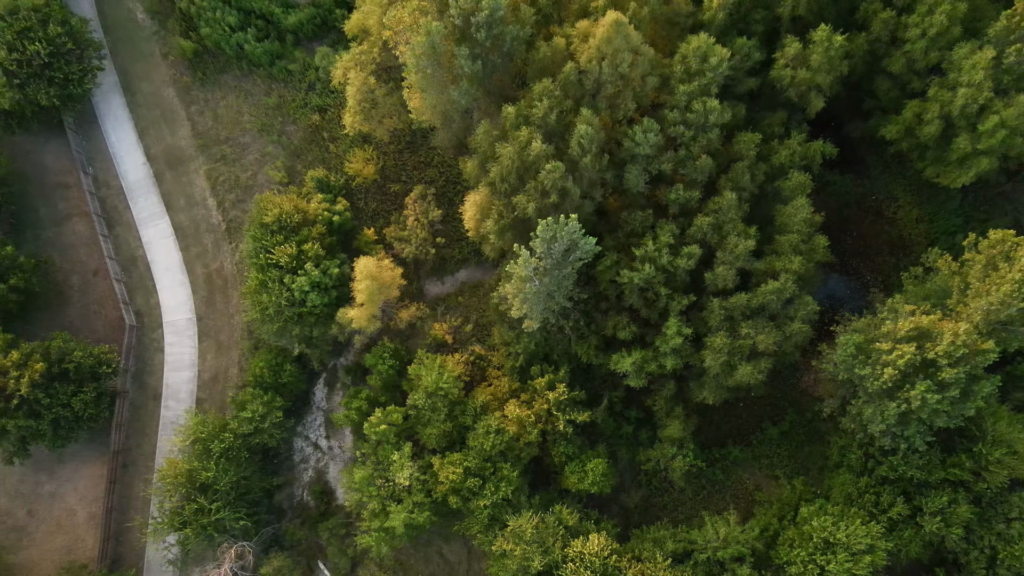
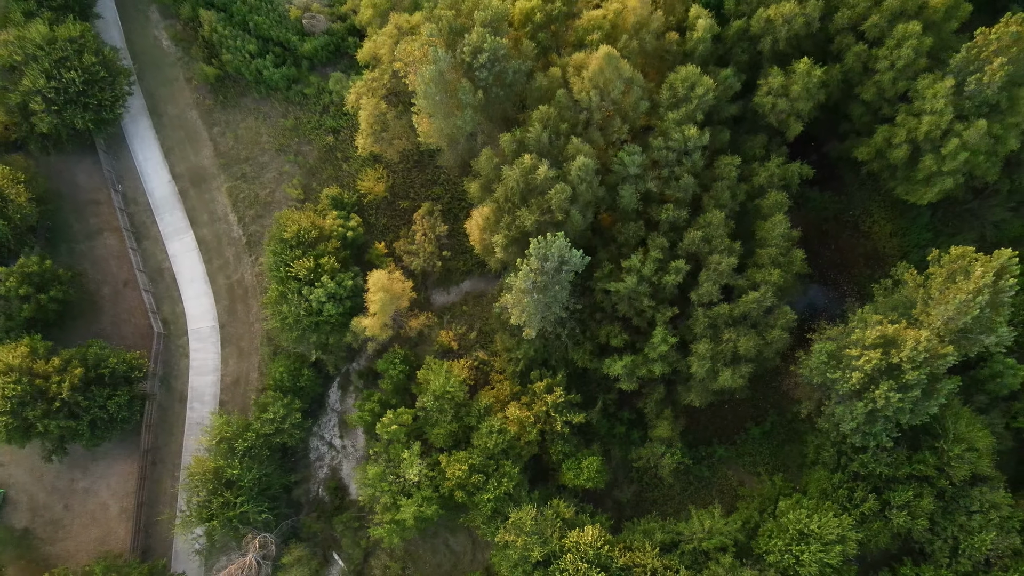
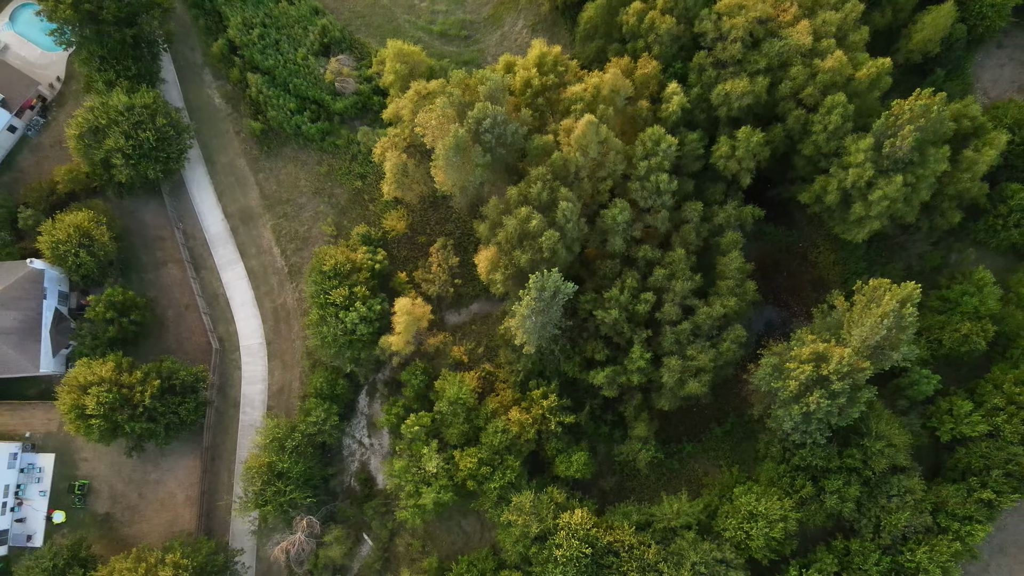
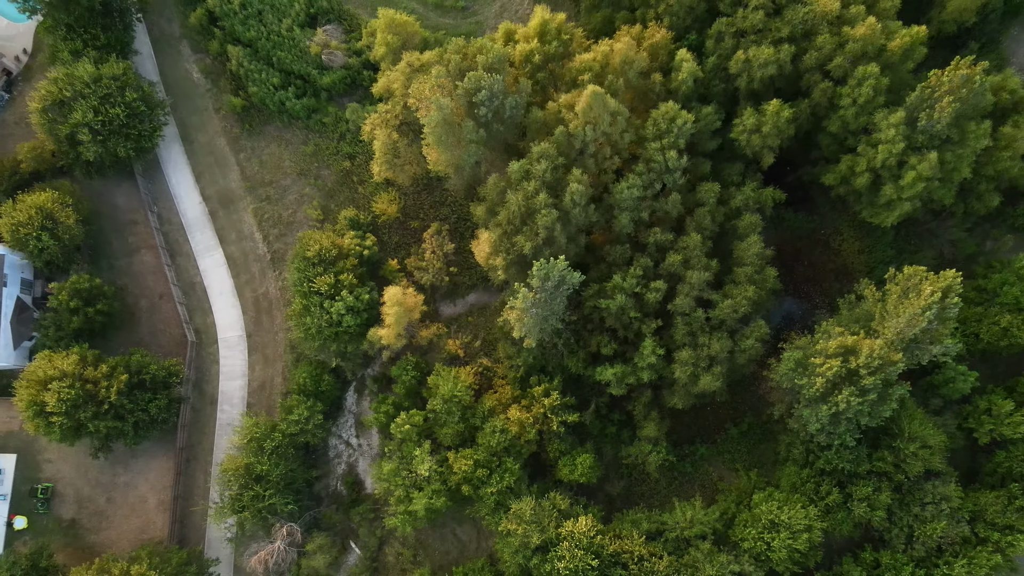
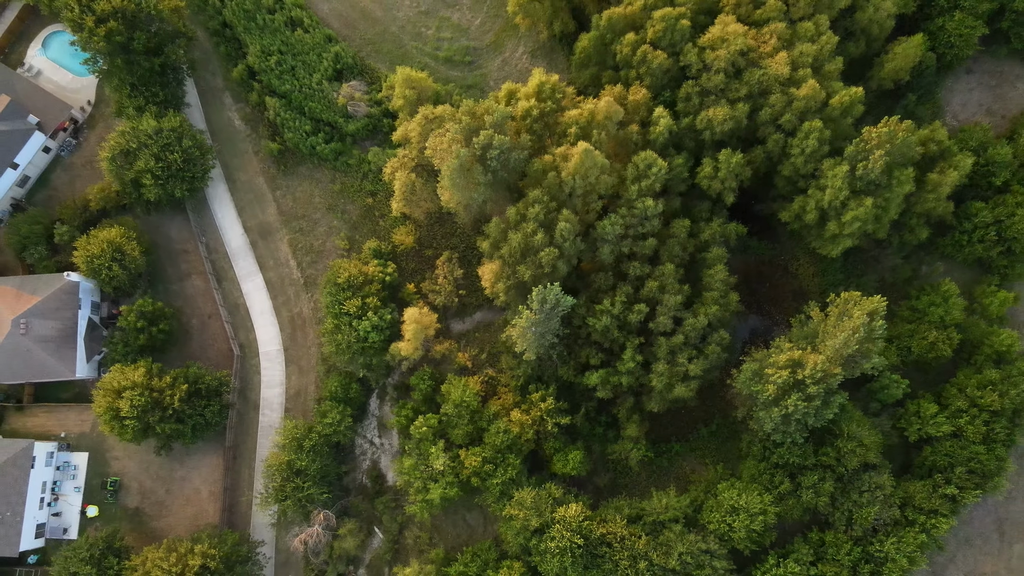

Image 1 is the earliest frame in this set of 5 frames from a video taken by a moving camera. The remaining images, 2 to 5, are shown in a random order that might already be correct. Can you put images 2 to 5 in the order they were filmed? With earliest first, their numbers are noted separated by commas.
2, 4, 3, 5
